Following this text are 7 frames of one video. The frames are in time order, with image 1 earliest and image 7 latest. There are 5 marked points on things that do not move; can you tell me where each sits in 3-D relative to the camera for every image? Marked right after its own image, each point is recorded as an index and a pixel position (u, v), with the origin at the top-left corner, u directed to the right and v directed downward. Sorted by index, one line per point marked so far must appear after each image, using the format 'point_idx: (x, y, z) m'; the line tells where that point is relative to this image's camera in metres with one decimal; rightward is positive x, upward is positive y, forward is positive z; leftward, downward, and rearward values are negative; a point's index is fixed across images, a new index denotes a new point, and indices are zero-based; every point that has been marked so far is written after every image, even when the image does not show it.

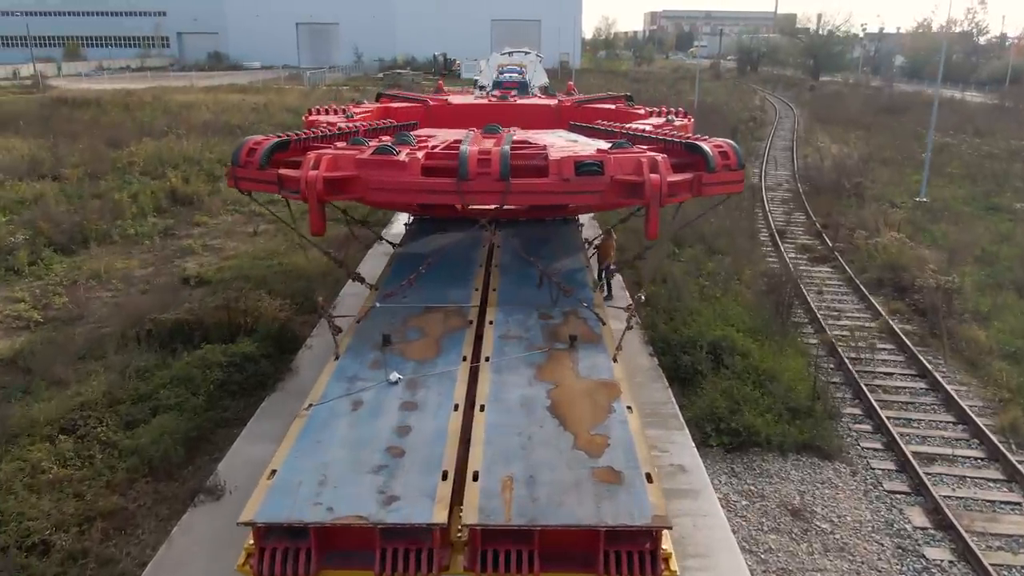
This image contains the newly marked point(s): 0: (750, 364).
0: (+2.3, -0.7, +7.7) m
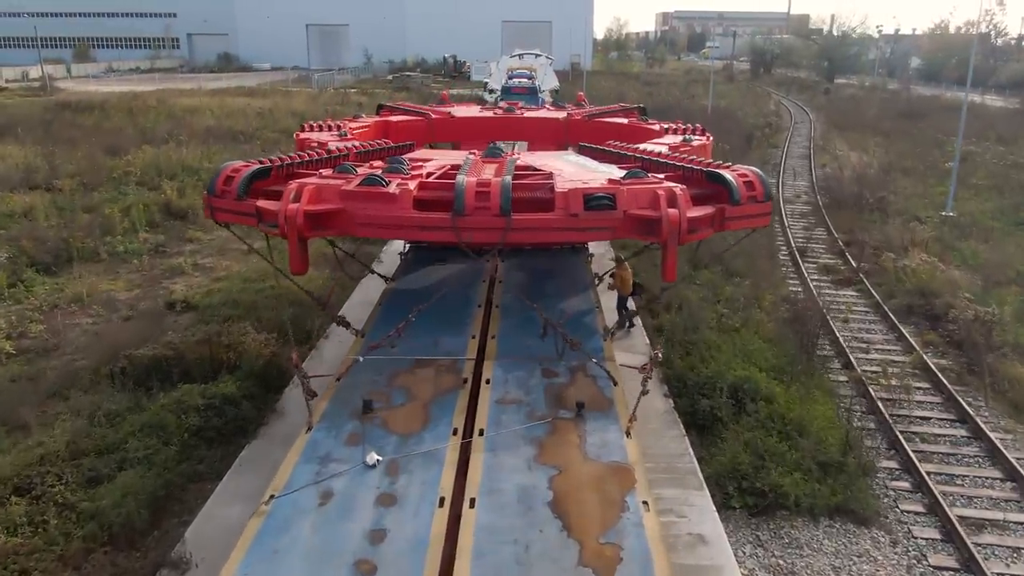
0: (+2.3, -1.1, +7.0) m
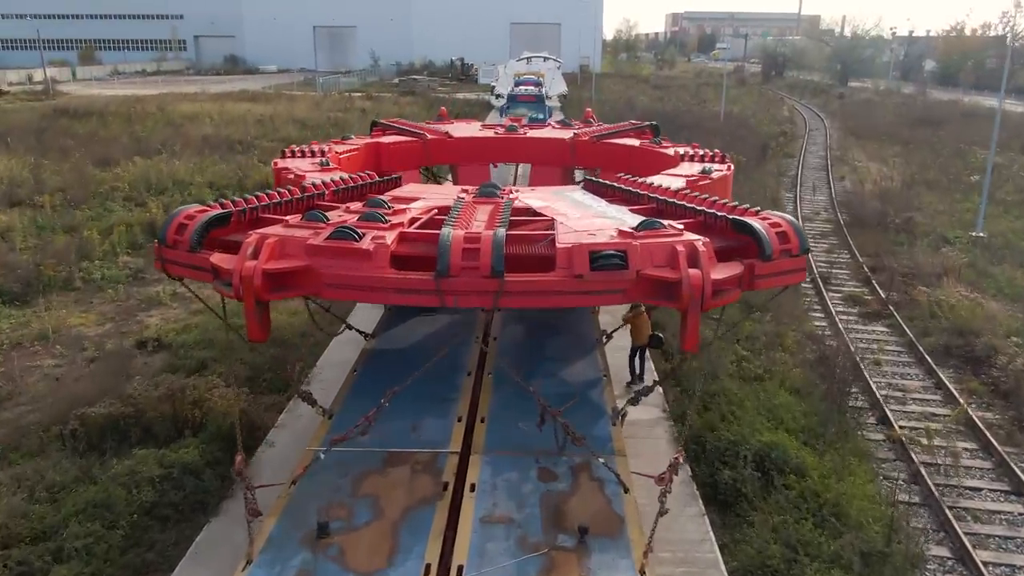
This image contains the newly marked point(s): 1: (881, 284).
0: (+2.3, -1.5, +6.2) m
1: (+5.6, 0.0, +11.9) m
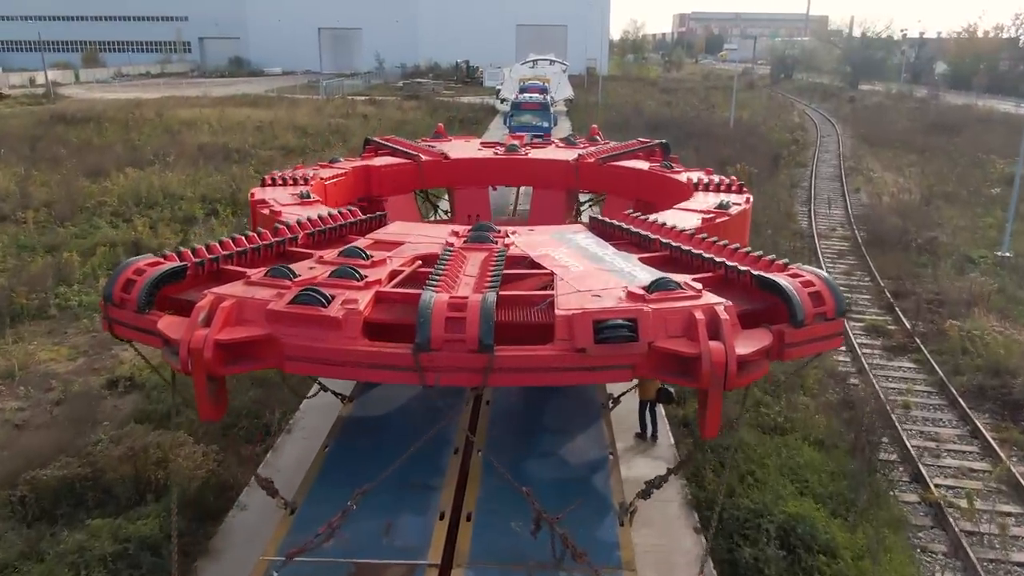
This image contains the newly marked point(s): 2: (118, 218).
0: (+2.3, -1.9, +5.5) m
1: (+5.6, -0.4, +11.2) m
2: (-7.7, +1.4, +15.5) m
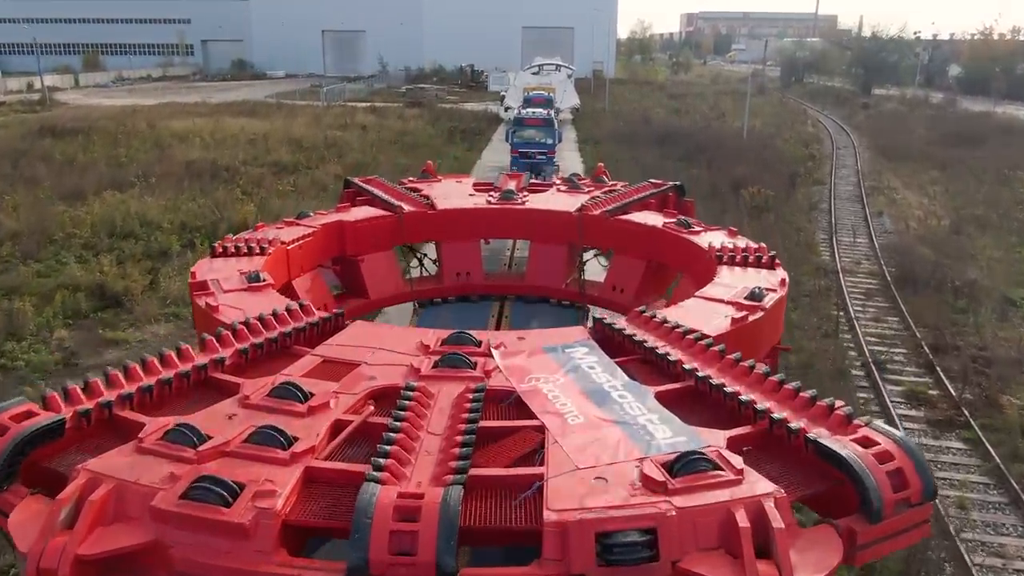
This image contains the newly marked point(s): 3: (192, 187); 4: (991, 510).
0: (+2.2, -2.7, +4.3) m
1: (+5.5, -1.1, +10.0) m
2: (-7.7, +0.7, +14.4) m
3: (-8.0, +2.5, +19.7) m
4: (+4.4, -2.1, +7.3) m
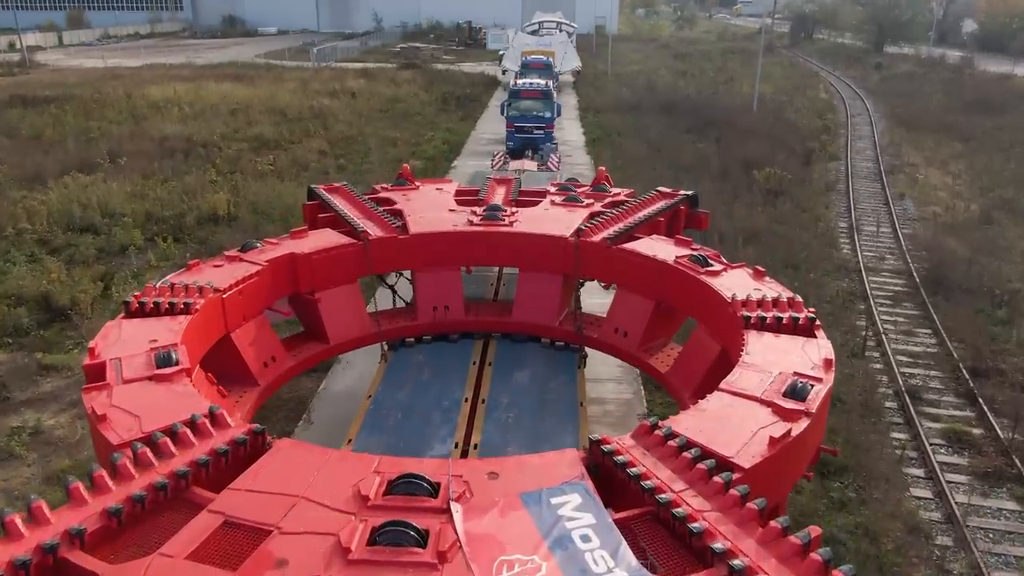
0: (+2.0, -3.3, +3.3) m
1: (+5.4, -1.4, +8.9) m
2: (-7.9, +0.6, +13.2) m
3: (-8.1, +2.8, +18.3) m
4: (+4.3, -2.5, +6.2) m
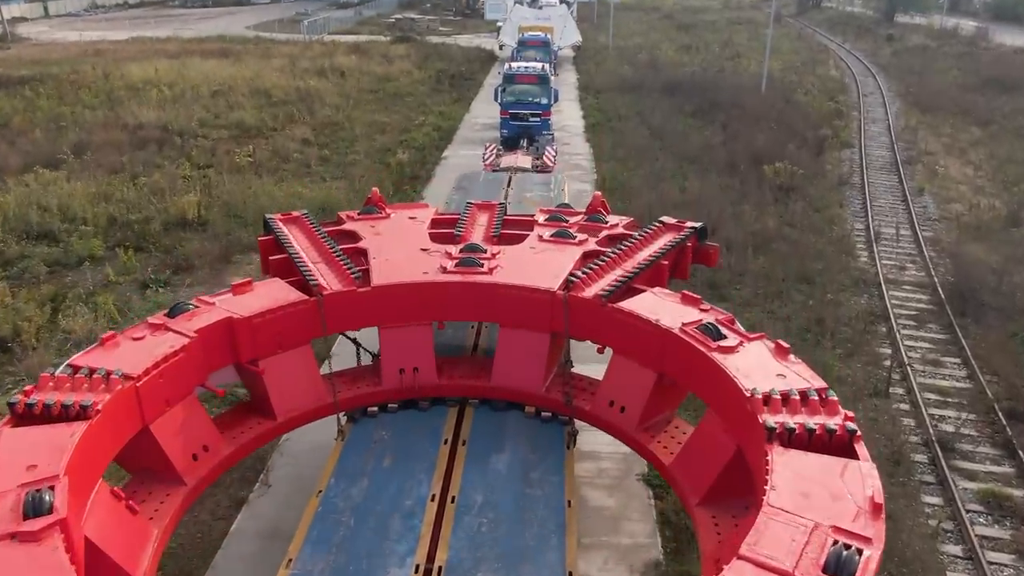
0: (+1.9, -3.9, +2.4) m
1: (+5.3, -1.8, +7.9) m
2: (-8.0, +0.4, +12.2) m
3: (-8.2, +2.7, +17.2) m
4: (+4.1, -3.0, +5.3) m
